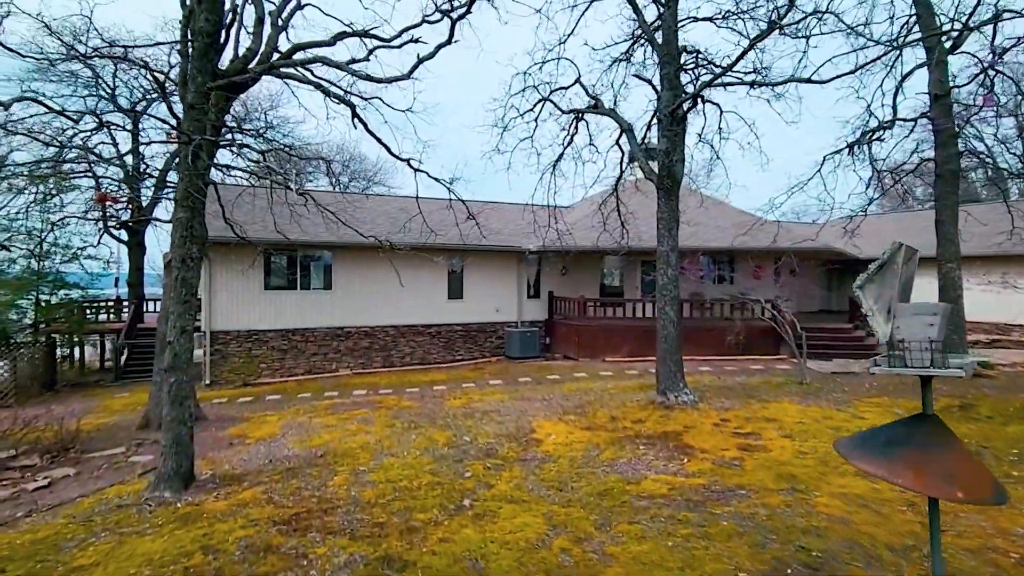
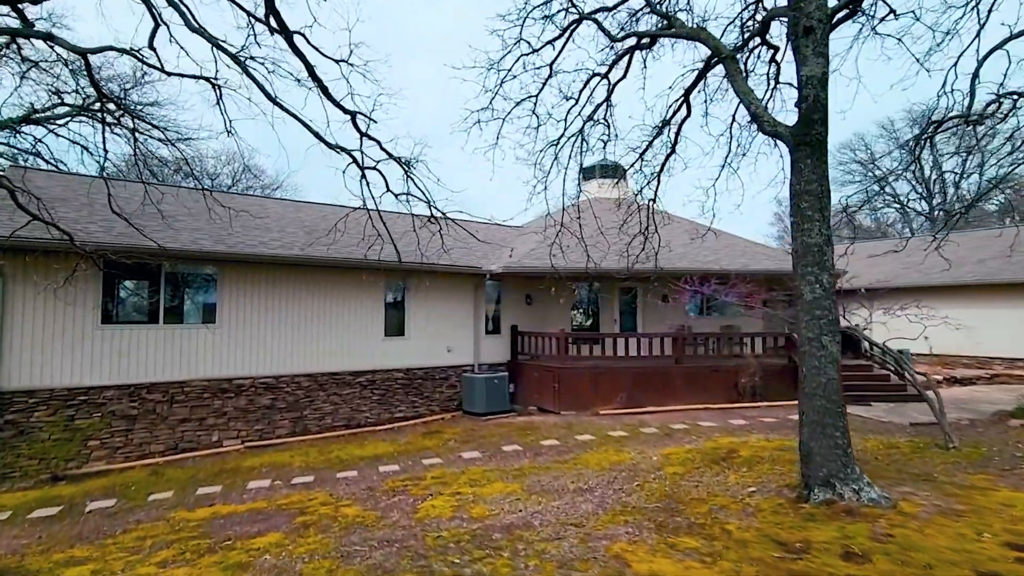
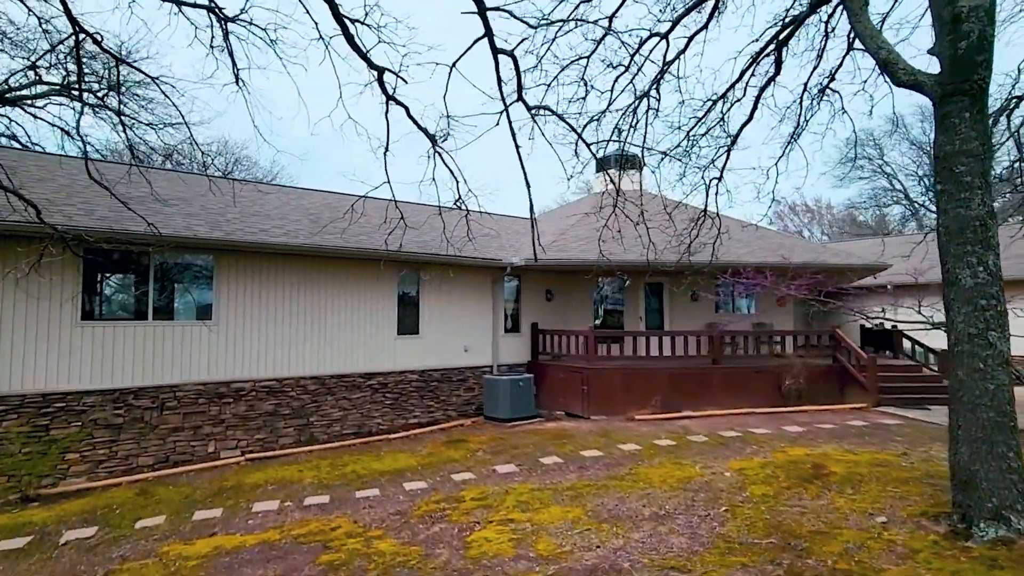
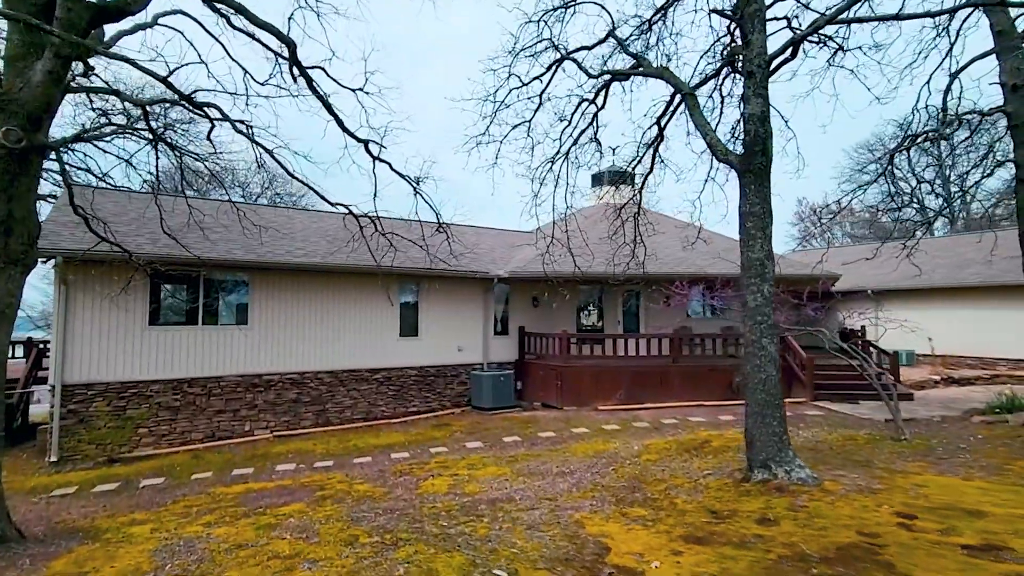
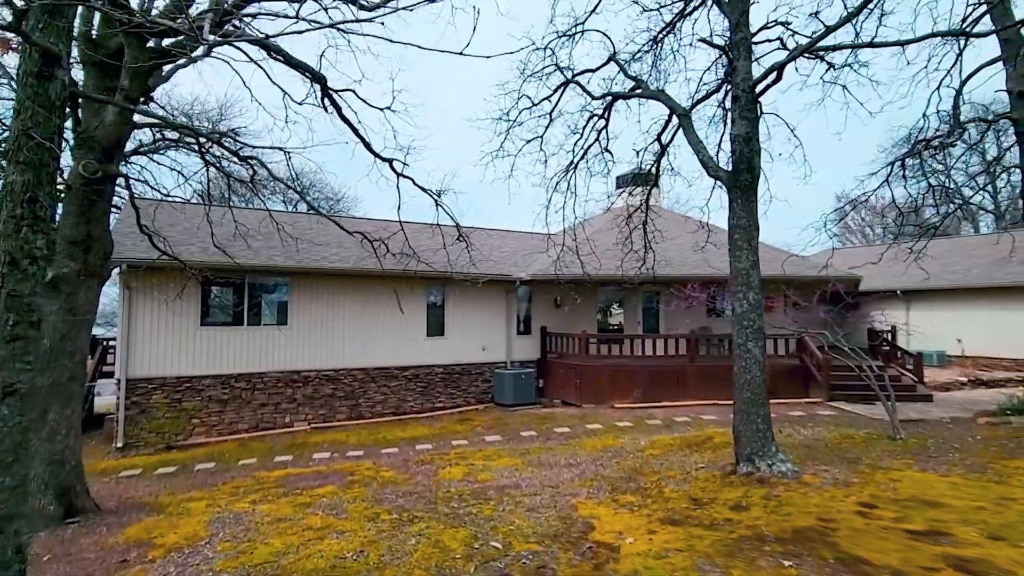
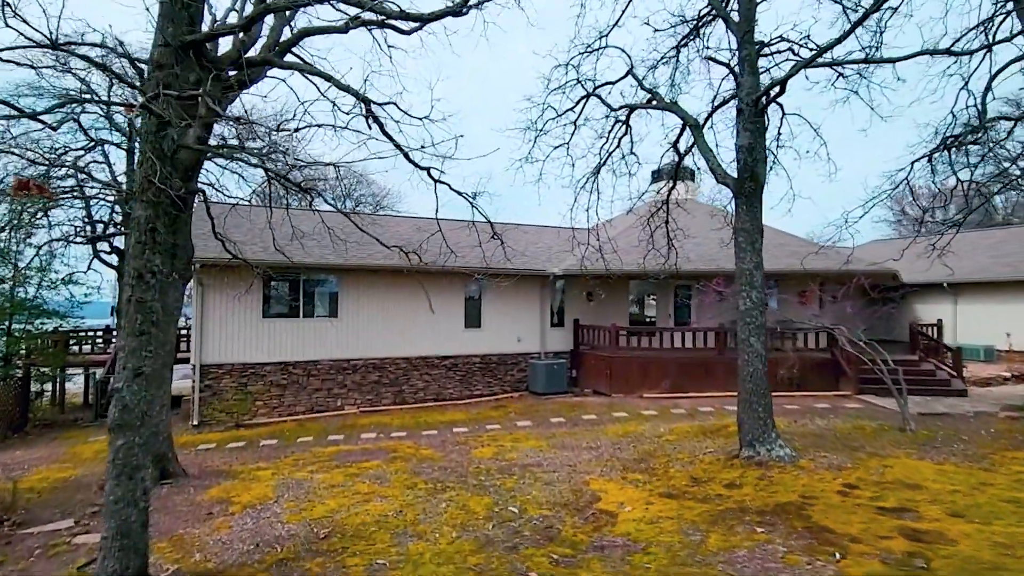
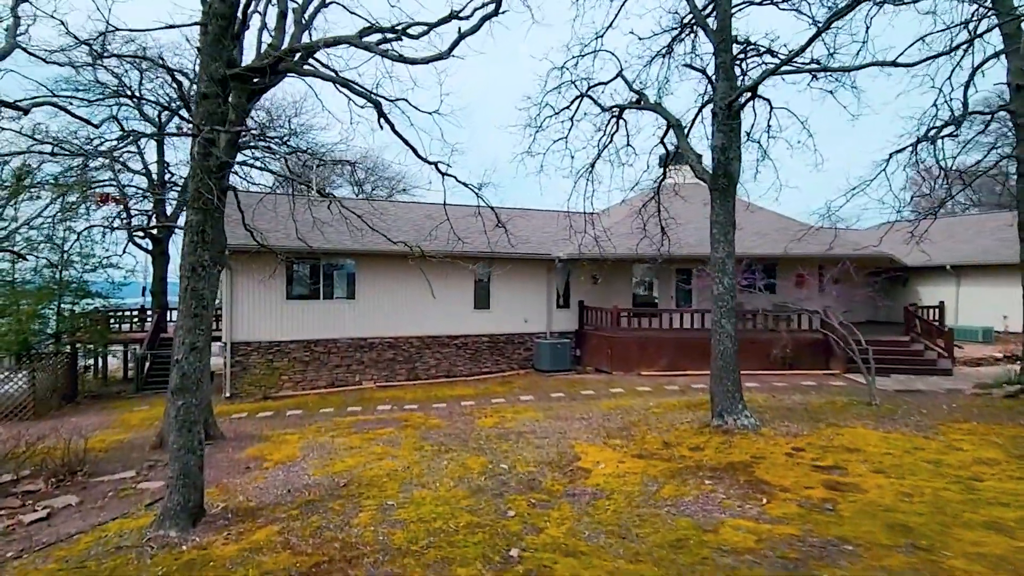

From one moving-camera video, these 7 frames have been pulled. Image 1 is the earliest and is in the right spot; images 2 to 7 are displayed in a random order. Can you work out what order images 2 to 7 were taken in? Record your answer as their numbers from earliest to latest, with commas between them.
7, 6, 5, 4, 2, 3
